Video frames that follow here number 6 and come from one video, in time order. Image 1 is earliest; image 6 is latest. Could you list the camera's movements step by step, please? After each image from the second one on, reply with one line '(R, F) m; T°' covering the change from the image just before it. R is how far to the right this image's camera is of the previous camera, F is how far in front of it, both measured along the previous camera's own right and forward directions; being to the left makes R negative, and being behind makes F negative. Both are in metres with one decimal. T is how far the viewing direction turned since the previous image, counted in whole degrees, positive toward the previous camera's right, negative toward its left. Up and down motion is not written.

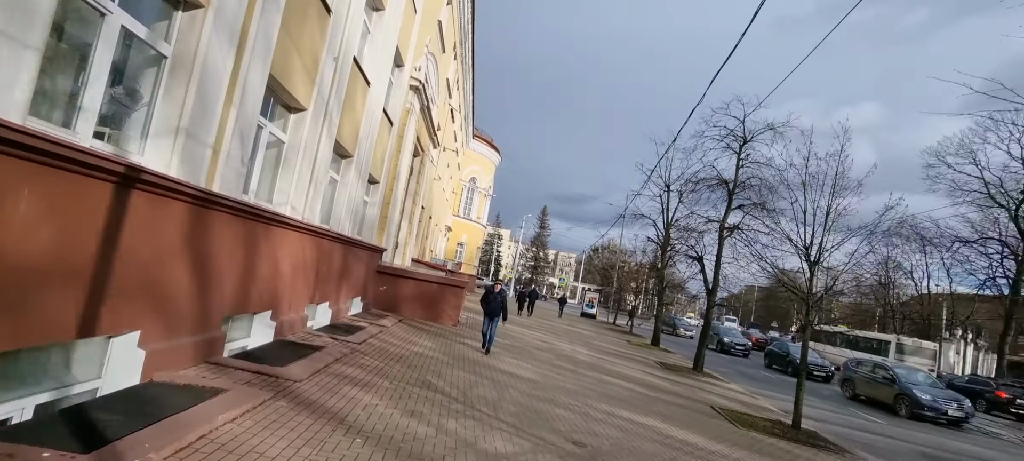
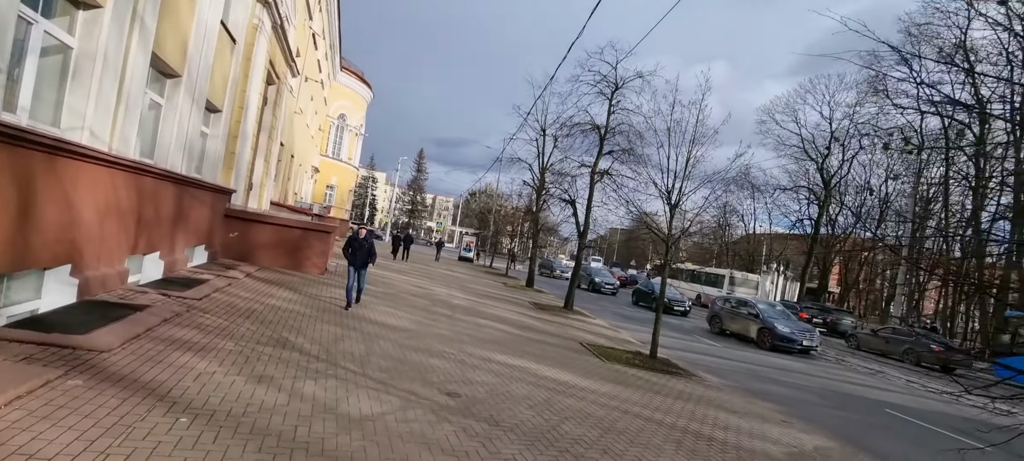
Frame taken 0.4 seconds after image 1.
(+0.1, +0.5) m; +14°
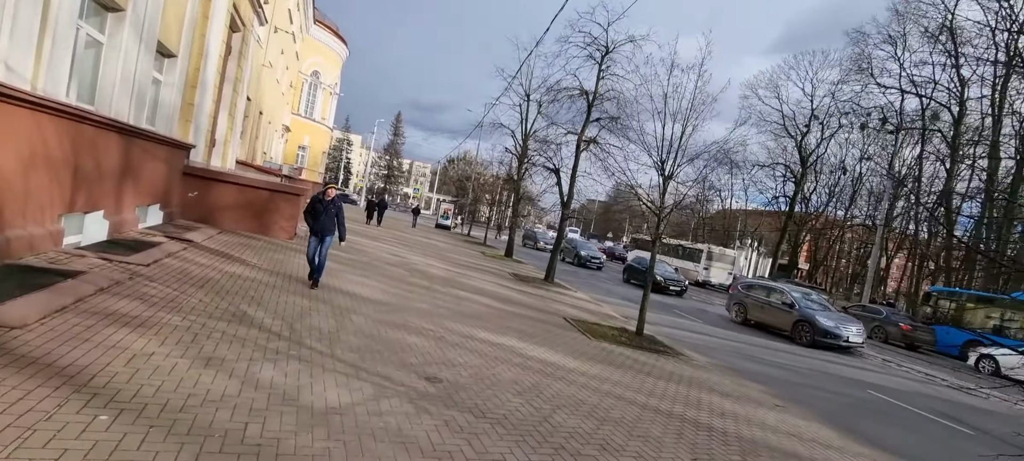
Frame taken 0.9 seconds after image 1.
(-0.2, +0.7) m; +3°
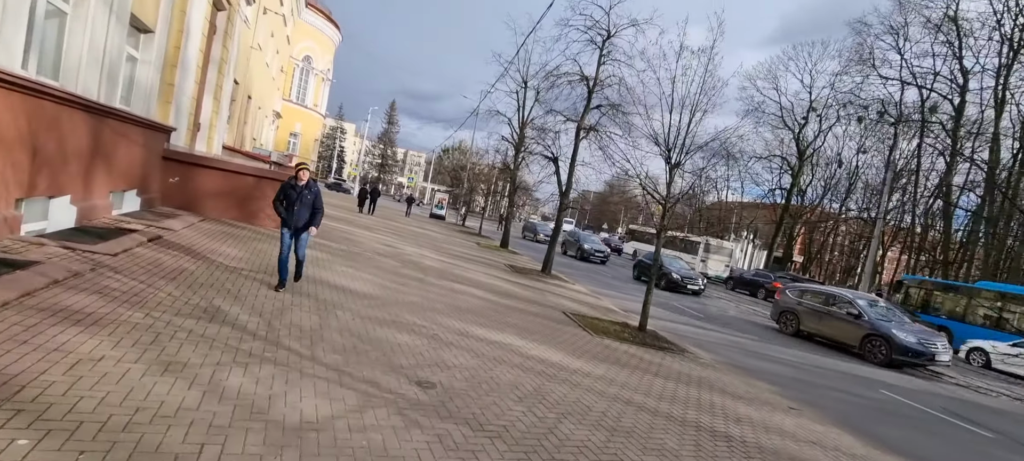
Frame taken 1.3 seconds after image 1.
(-0.1, +0.6) m; +1°
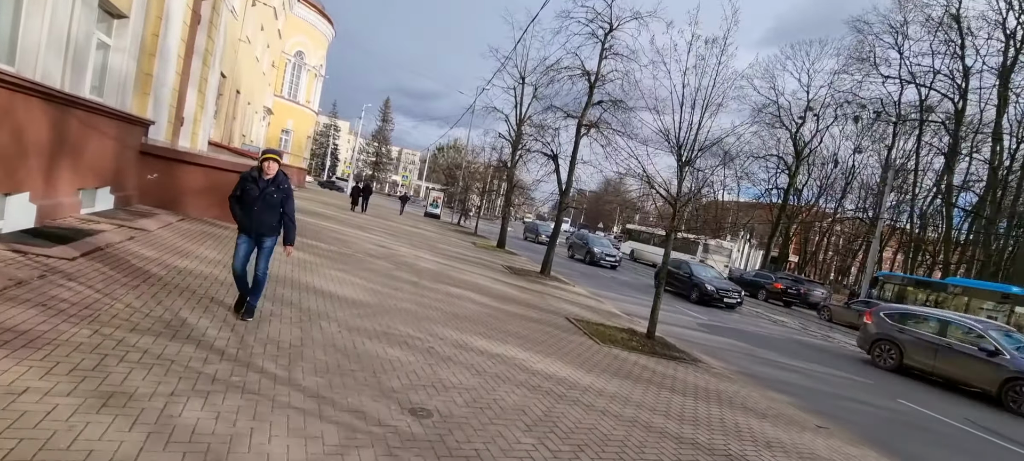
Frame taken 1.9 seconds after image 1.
(-0.1, +0.7) m; +1°
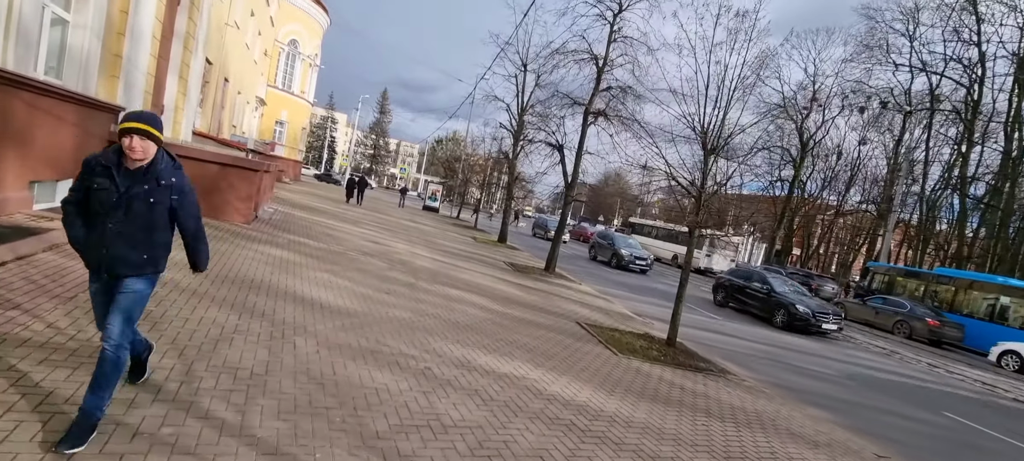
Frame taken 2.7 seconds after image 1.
(-0.1, +1.0) m; 0°
